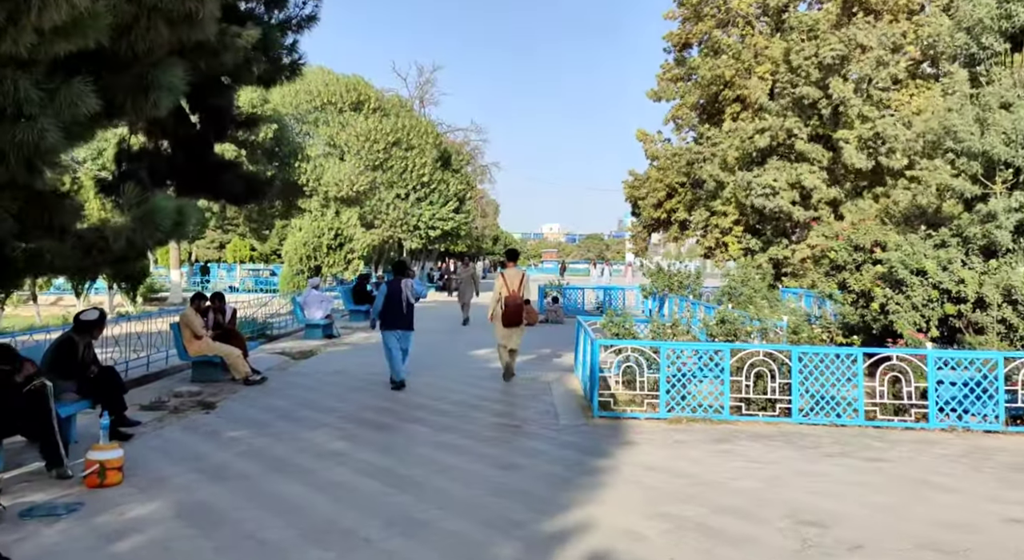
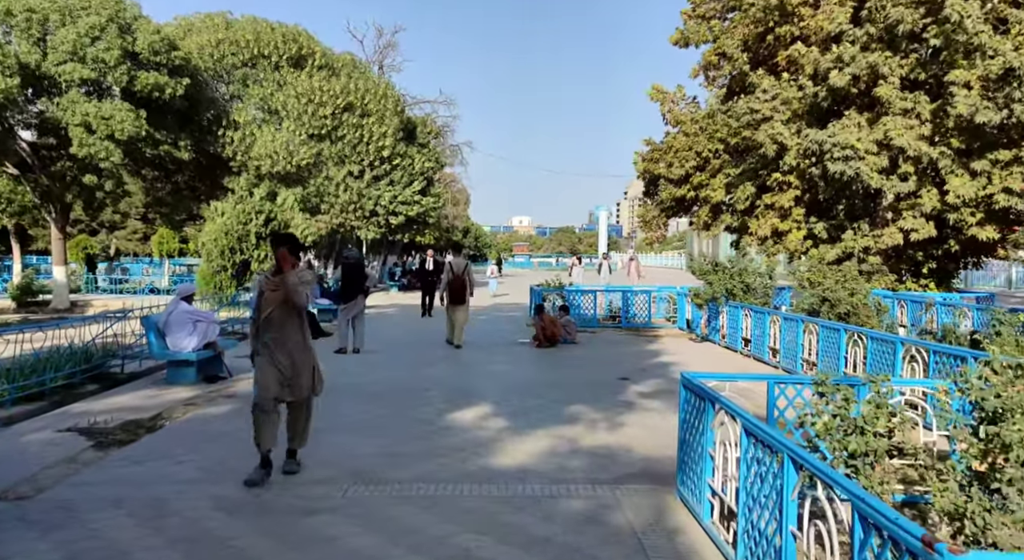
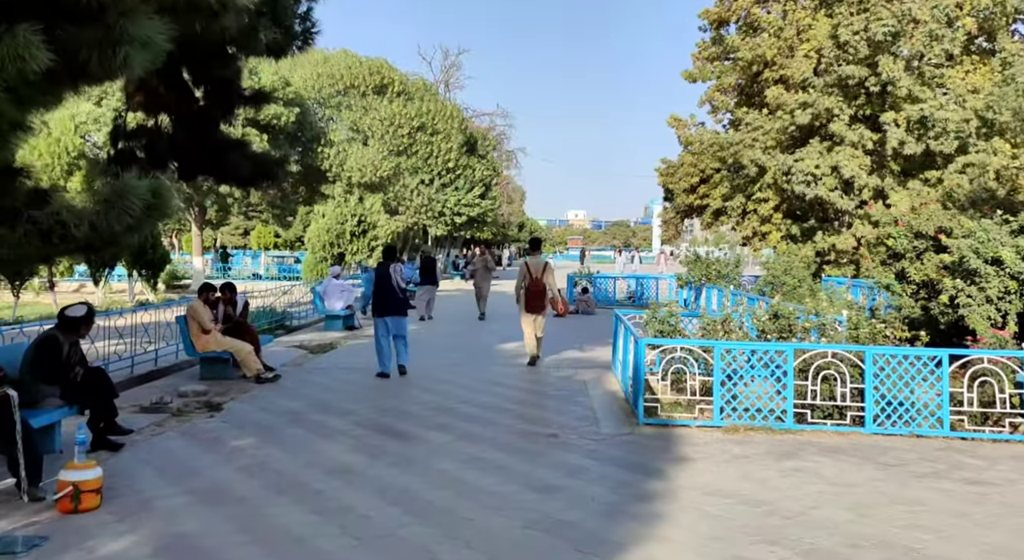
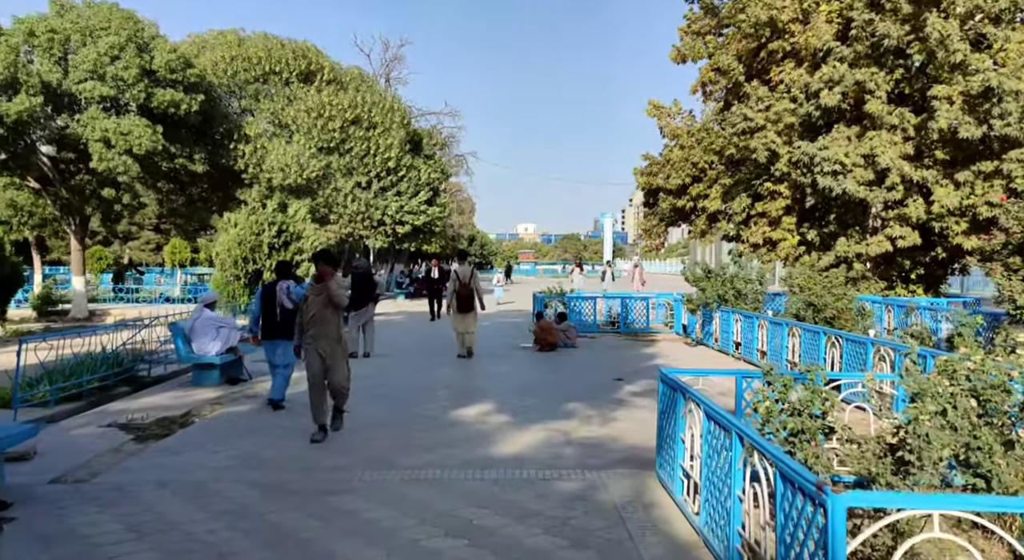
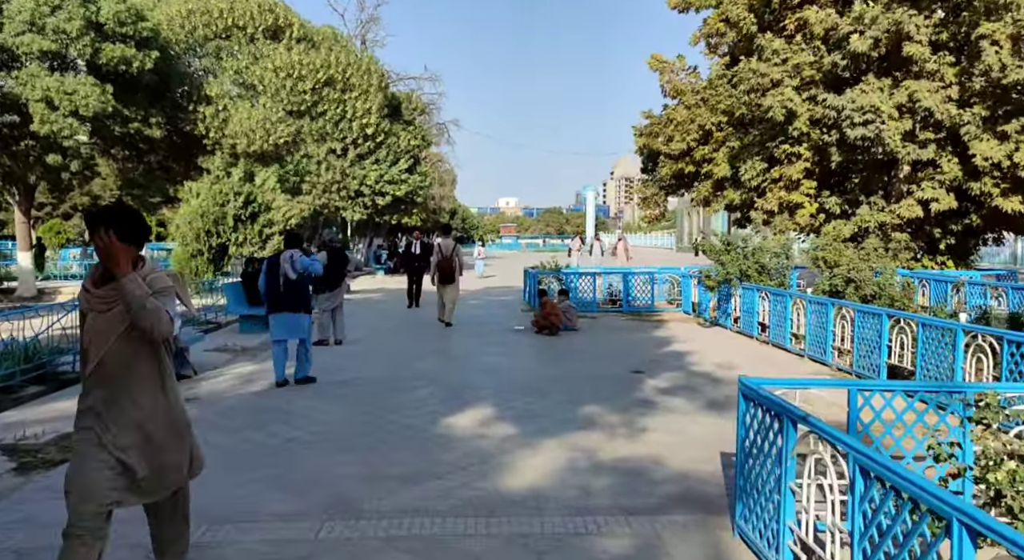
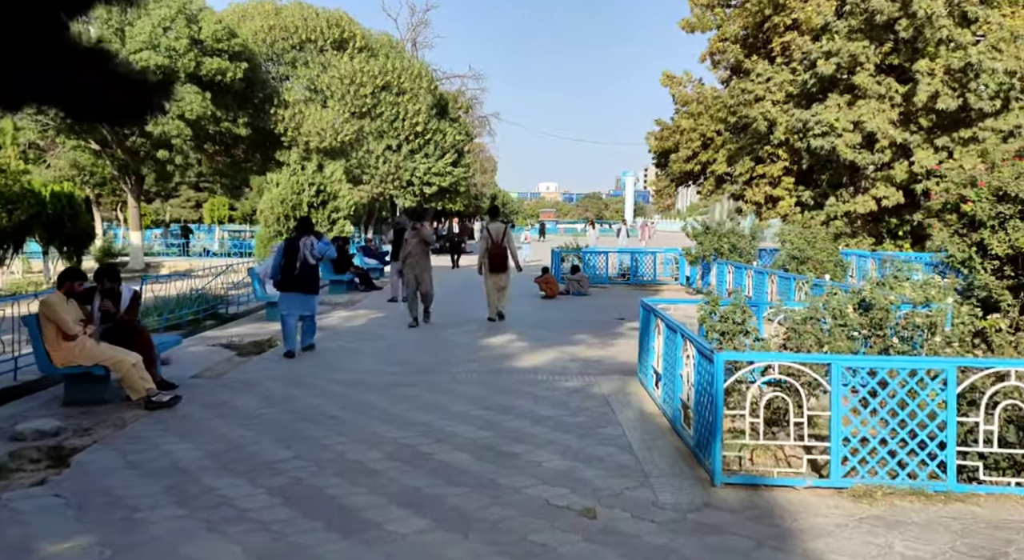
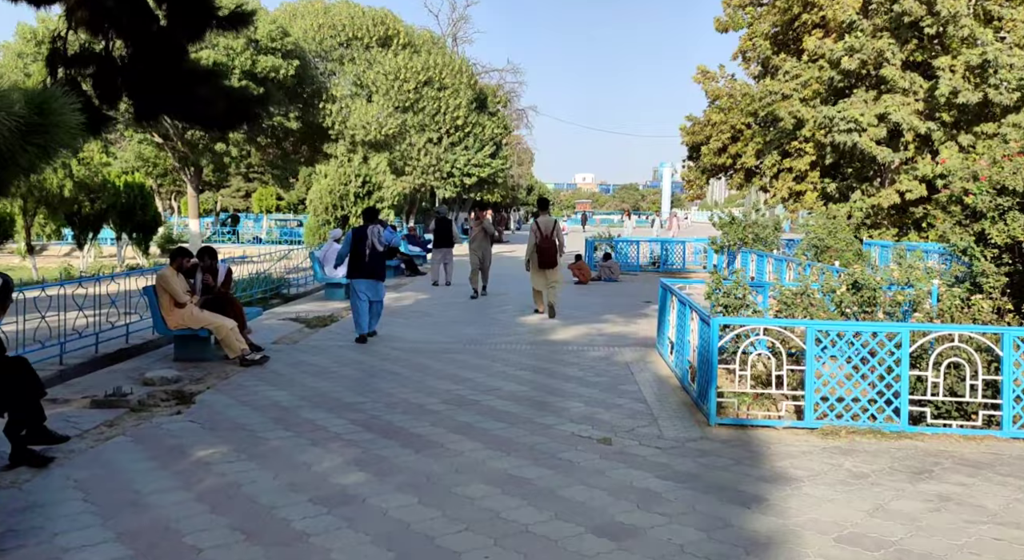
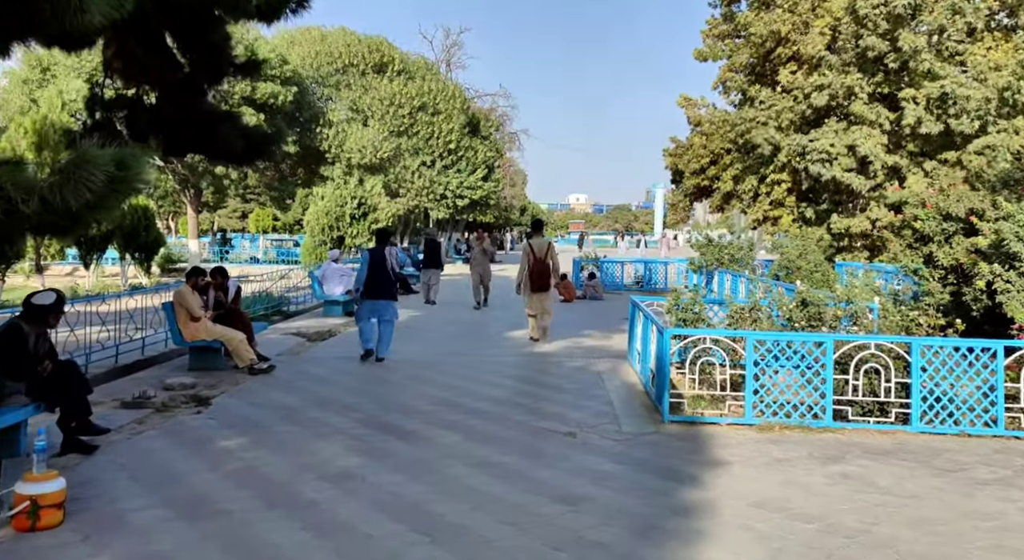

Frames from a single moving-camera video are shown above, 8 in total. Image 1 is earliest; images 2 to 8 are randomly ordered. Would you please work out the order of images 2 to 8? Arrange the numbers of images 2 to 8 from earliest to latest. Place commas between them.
3, 8, 7, 6, 4, 2, 5
